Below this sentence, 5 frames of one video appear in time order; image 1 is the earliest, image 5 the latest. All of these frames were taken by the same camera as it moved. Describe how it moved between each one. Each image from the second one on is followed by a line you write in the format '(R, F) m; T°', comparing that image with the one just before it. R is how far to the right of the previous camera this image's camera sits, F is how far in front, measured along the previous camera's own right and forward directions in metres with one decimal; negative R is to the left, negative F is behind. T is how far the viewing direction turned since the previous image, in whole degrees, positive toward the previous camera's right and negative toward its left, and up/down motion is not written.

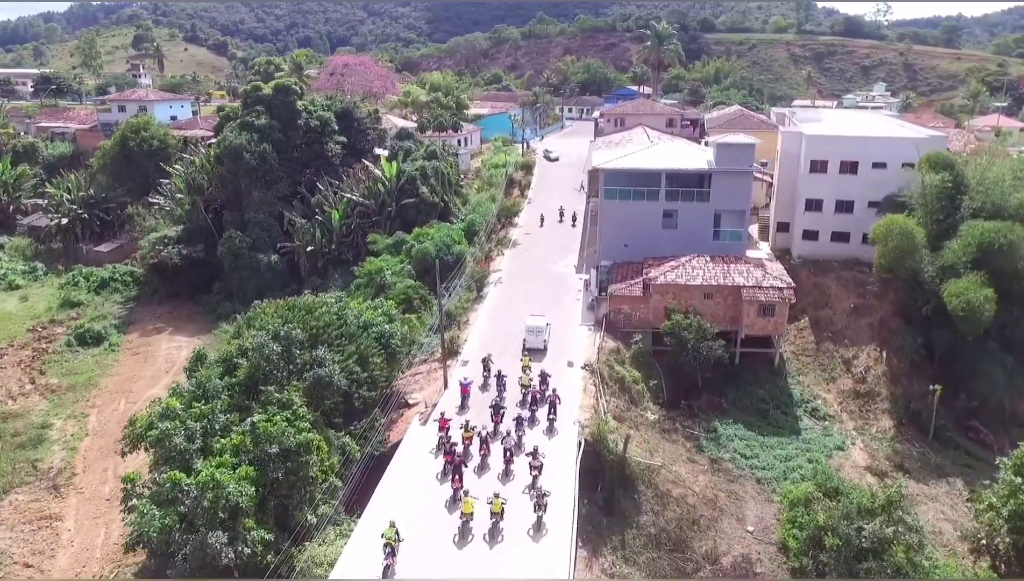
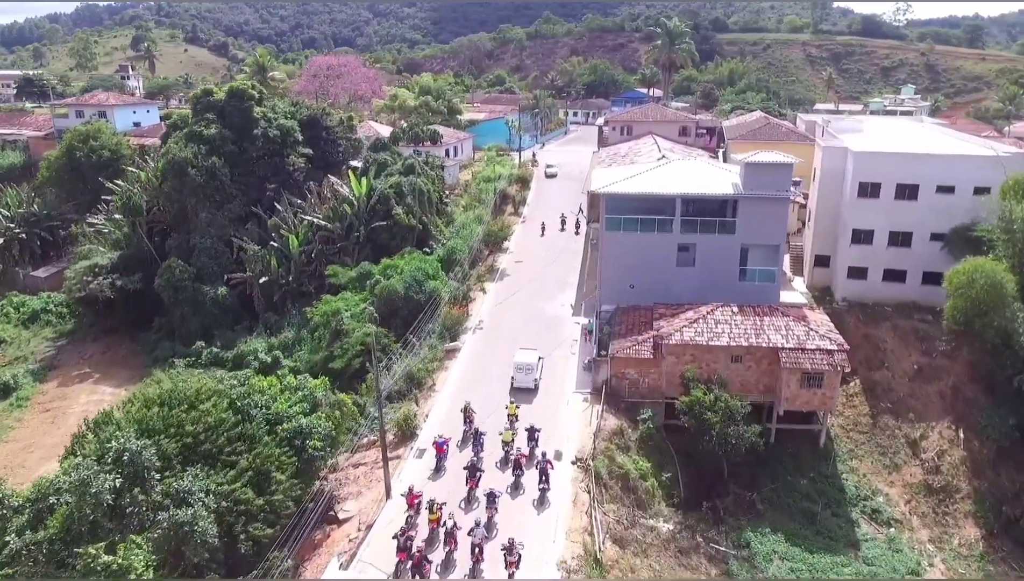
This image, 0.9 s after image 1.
(+1.0, +5.8) m; -1°
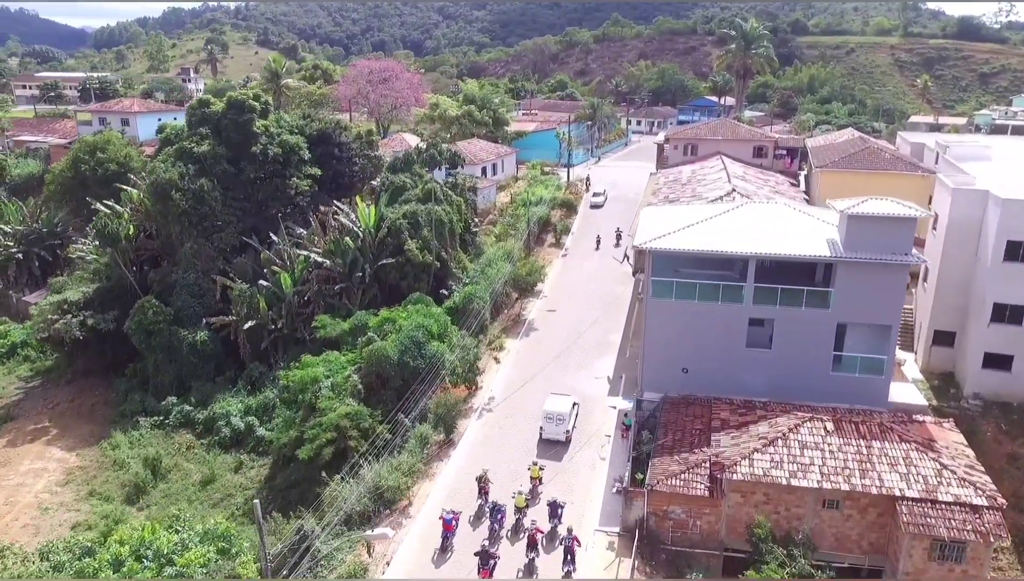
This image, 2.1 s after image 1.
(+1.3, +6.1) m; -5°
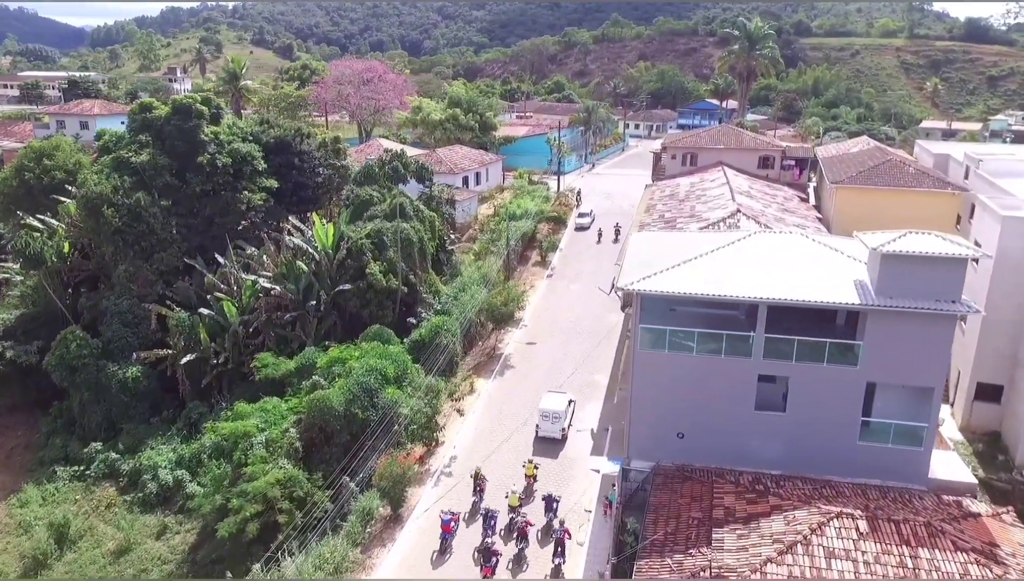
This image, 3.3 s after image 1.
(+0.9, +3.4) m; 0°
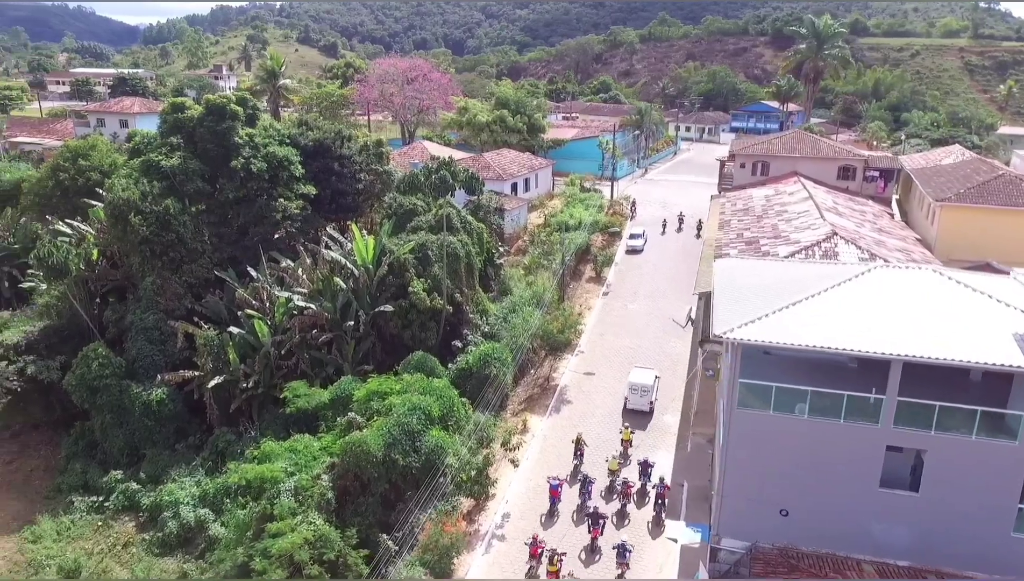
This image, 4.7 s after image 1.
(-0.7, +2.6) m; -3°
